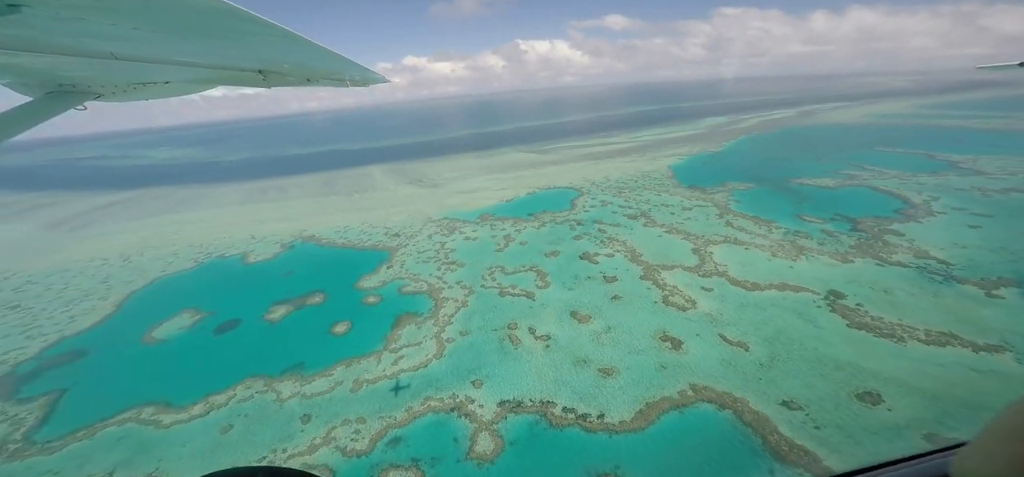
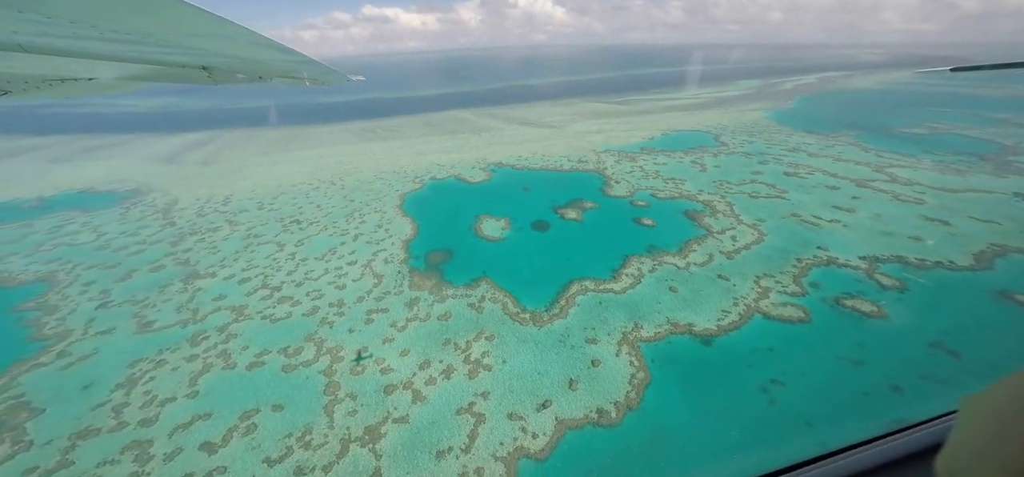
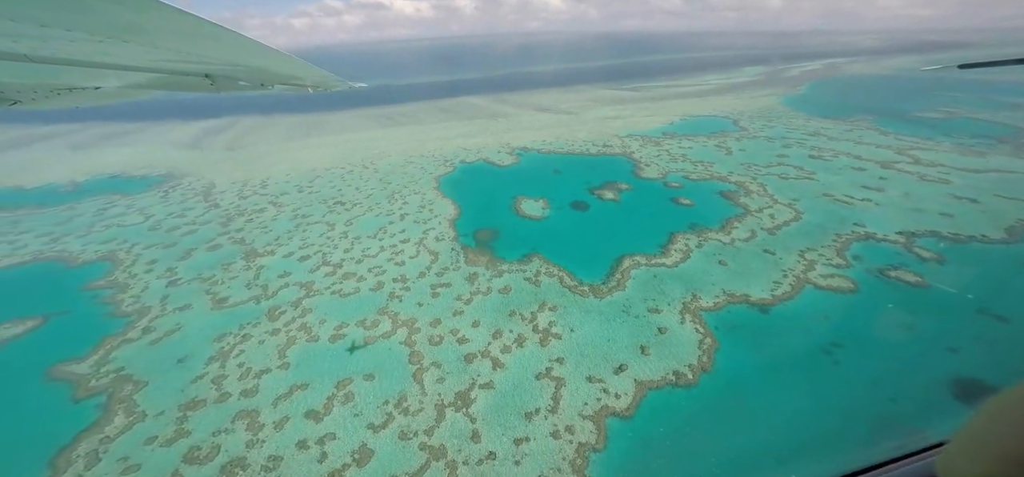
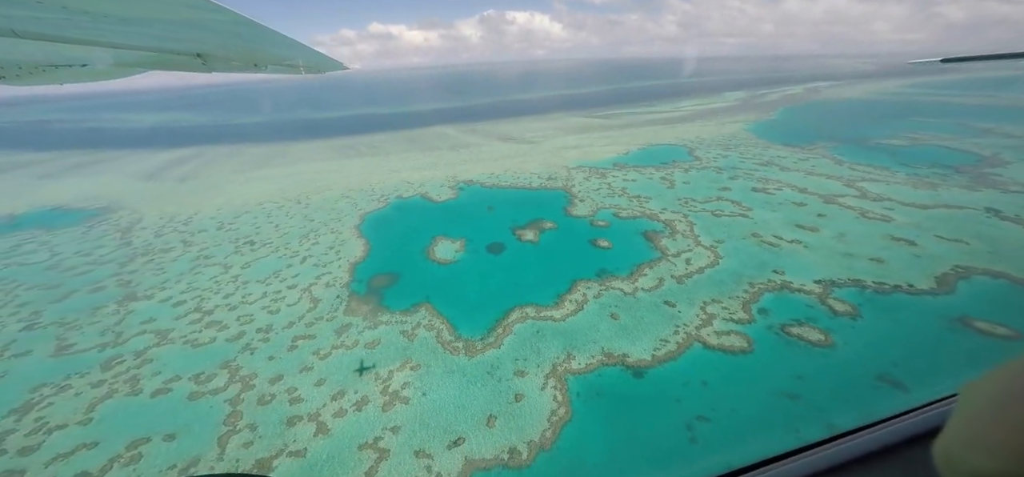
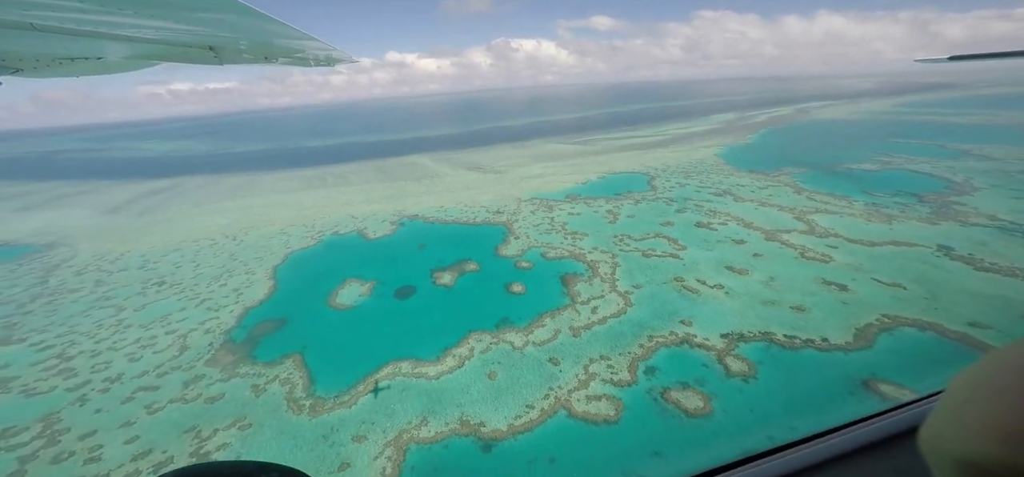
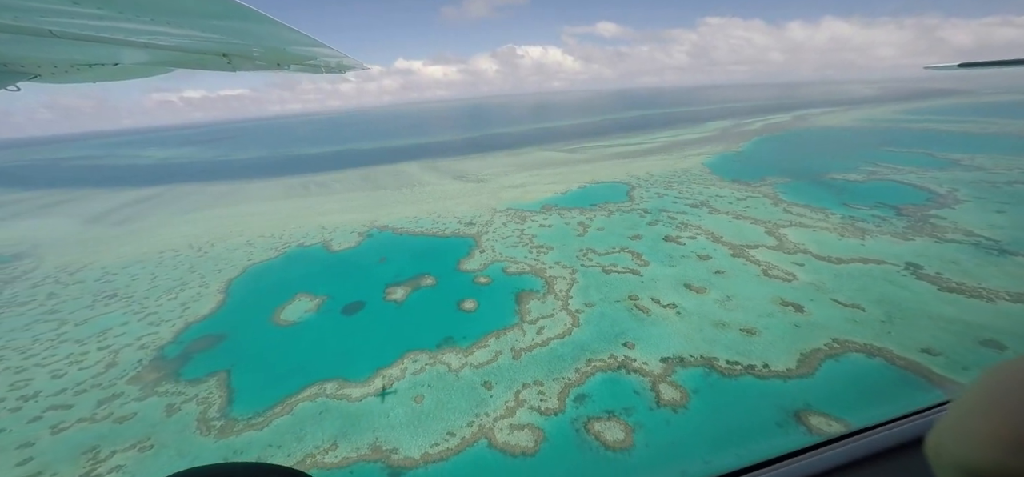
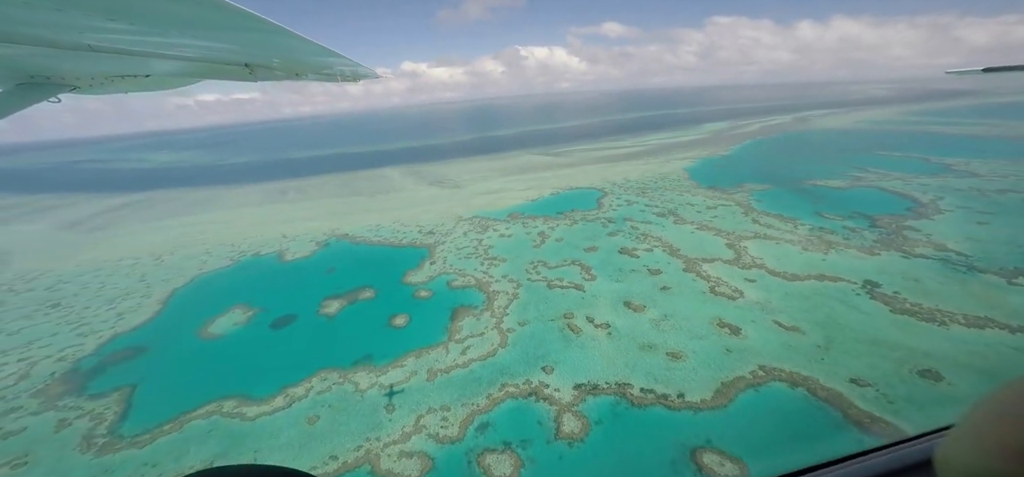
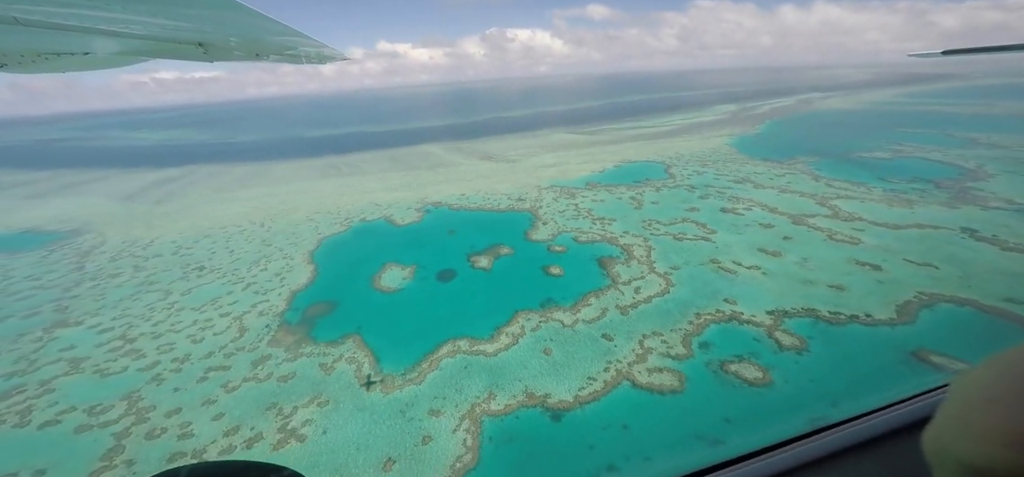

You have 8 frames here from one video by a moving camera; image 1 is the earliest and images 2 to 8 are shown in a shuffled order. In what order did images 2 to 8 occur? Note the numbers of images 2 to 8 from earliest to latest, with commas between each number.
7, 6, 5, 8, 4, 2, 3
